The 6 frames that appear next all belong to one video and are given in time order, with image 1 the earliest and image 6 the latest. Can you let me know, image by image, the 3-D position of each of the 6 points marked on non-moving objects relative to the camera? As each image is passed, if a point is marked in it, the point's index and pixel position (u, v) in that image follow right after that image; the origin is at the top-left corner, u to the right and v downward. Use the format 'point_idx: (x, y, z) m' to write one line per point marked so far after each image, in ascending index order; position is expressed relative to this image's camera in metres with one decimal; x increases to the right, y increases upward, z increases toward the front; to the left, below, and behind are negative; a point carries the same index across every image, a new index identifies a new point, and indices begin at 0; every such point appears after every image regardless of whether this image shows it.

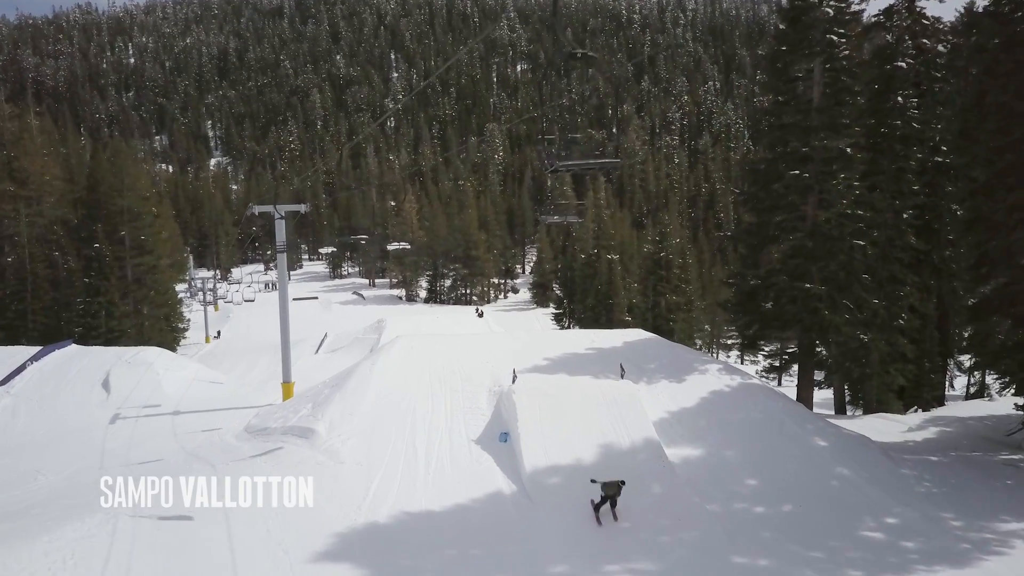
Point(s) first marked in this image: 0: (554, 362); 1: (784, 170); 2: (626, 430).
0: (+0.7, -1.4, +17.9) m
1: (+5.2, +2.3, +19.1) m
2: (+1.7, -2.1, +14.5) m
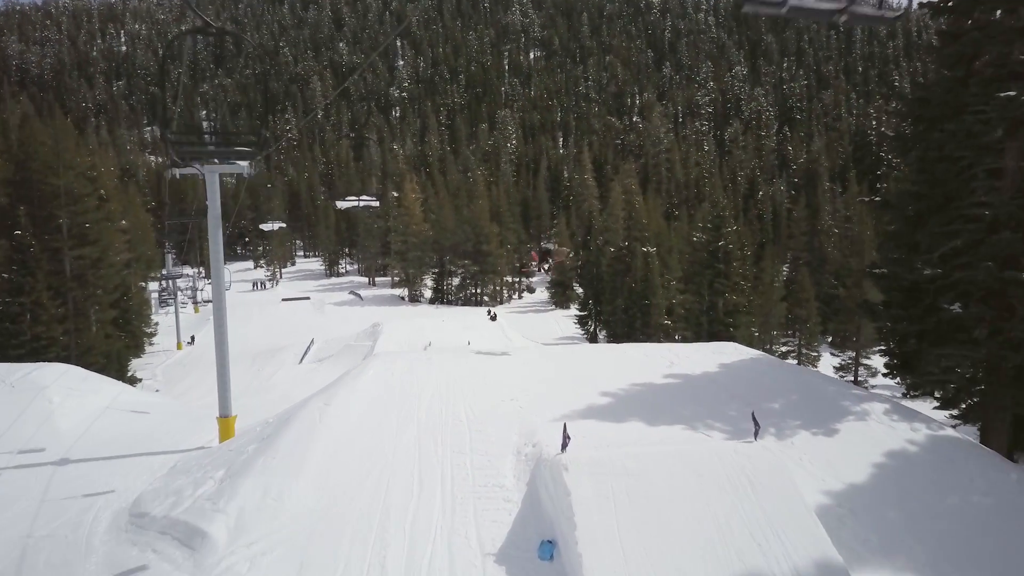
0: (+1.2, -1.3, +11.2) m
1: (+5.7, +2.3, +12.3) m
2: (+2.1, -2.0, +7.7) m
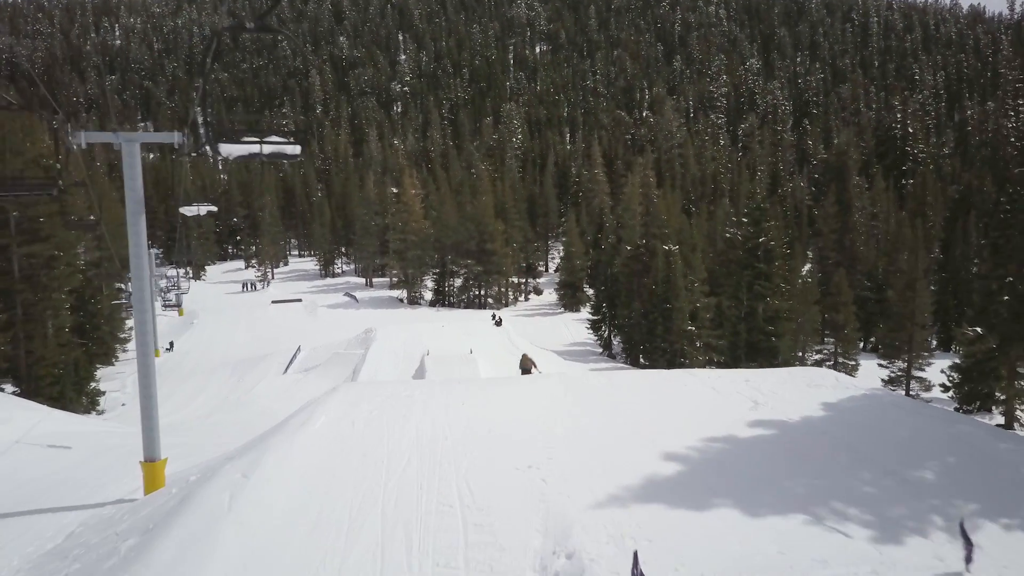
0: (+1.3, -1.3, +7.4) m
1: (+5.8, +2.3, +8.5) m
2: (+2.2, -2.0, +4.0) m
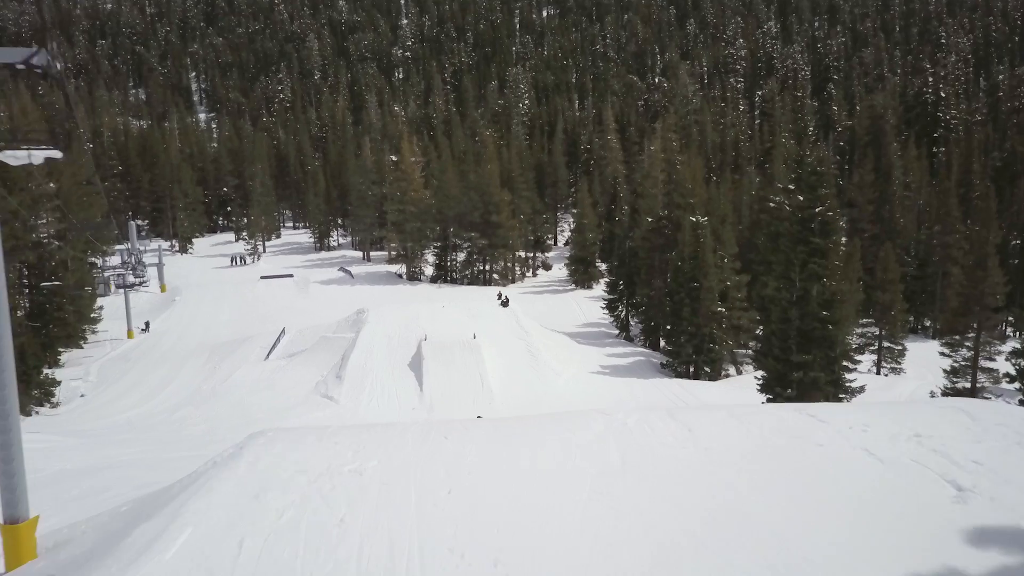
0: (+1.4, -1.4, +3.7) m
1: (+5.9, +2.3, +4.6) m
2: (+2.3, -2.2, +0.2) m
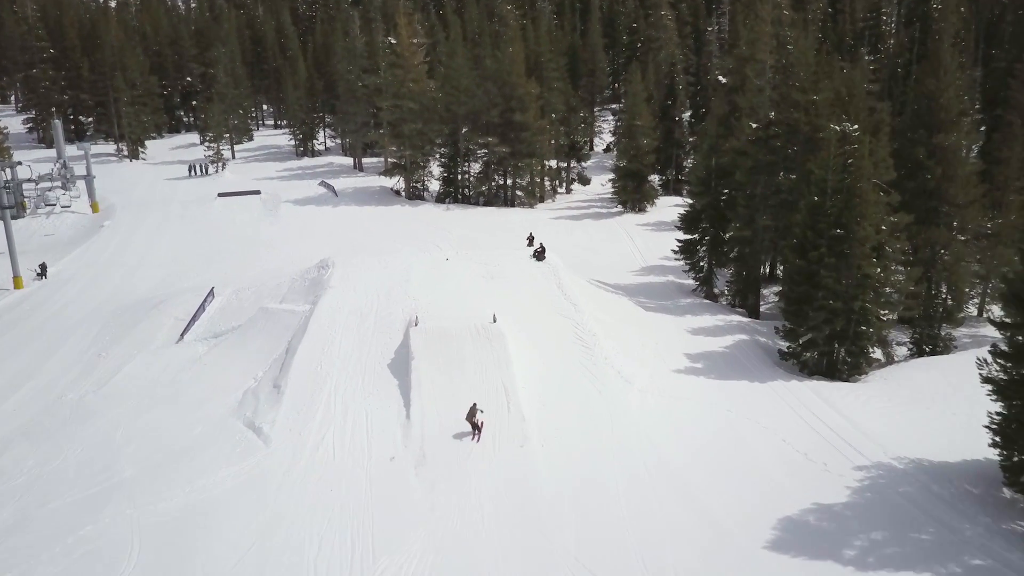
0: (+1.8, -3.3, -7.1) m
1: (+6.3, +0.4, -6.6) m
2: (+2.6, -4.4, -10.5) m
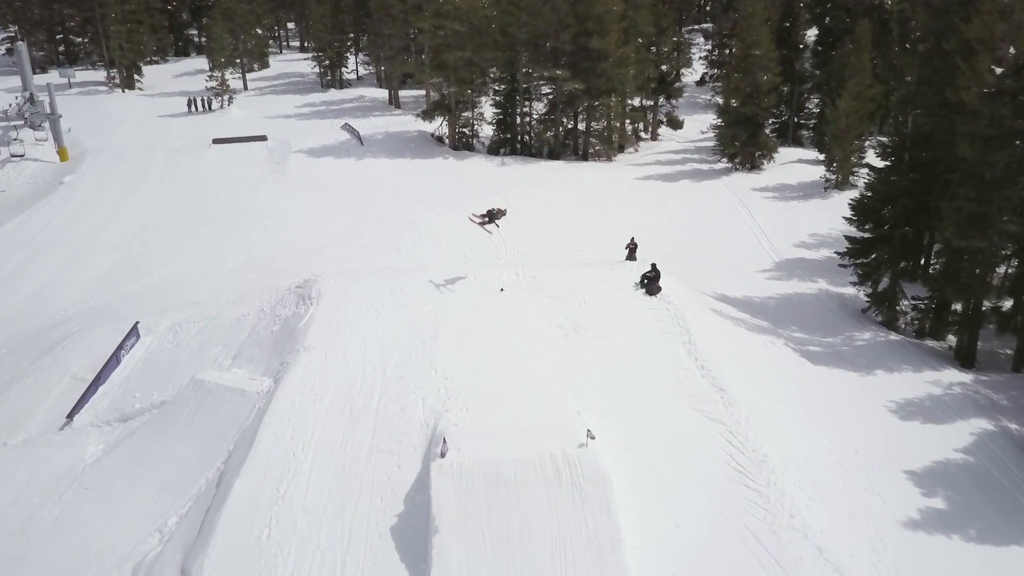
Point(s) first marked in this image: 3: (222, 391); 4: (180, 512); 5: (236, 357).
0: (+1.5, -6.3, -15.3) m
1: (+6.1, -2.7, -15.3) m
2: (+2.1, -7.8, -18.5) m
3: (-3.5, -1.2, +12.2) m
4: (-3.5, -2.4, +10.5) m
5: (-3.6, -0.8, +13.3) m
